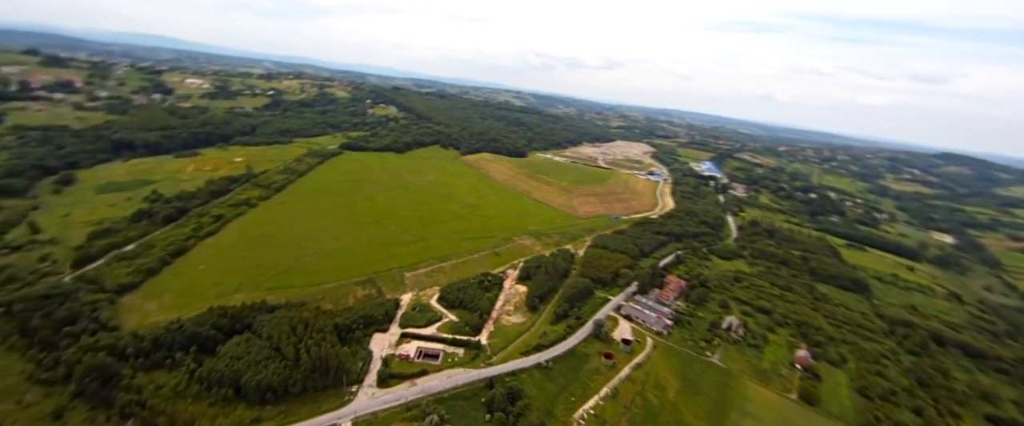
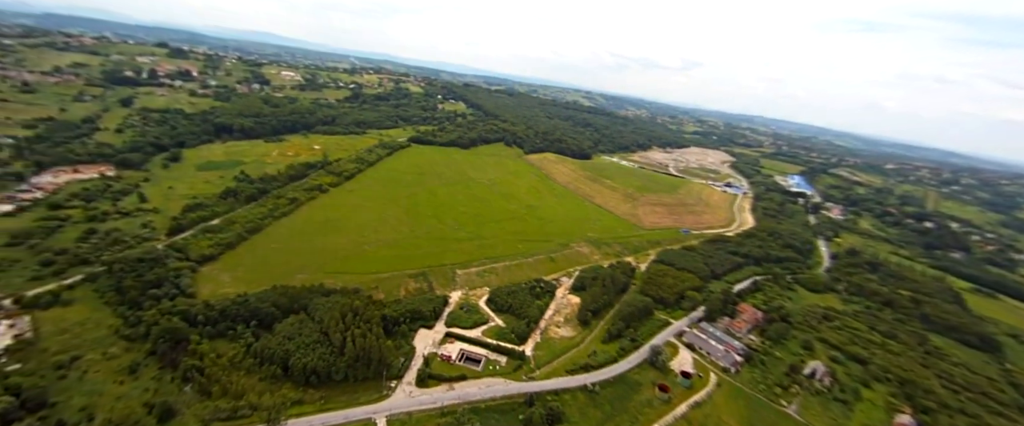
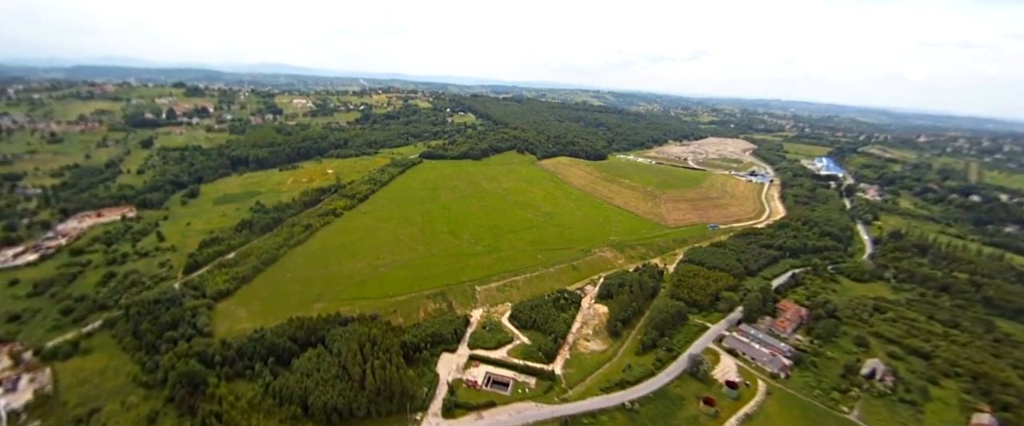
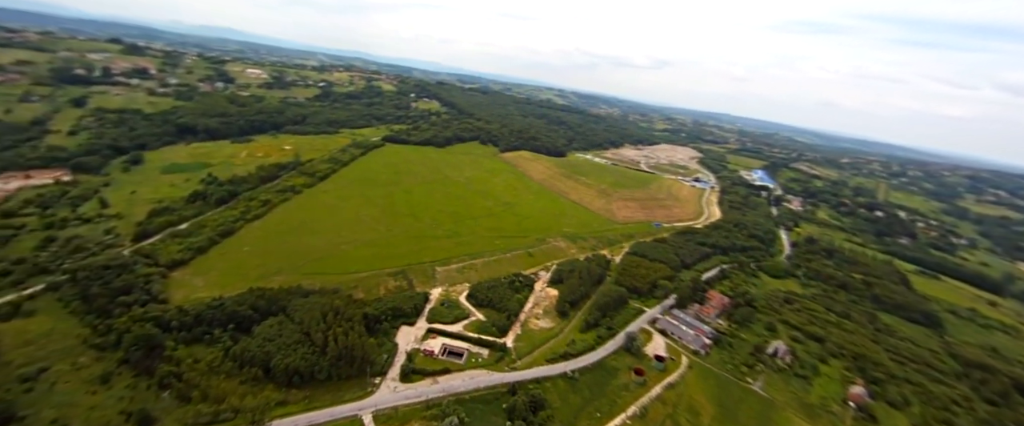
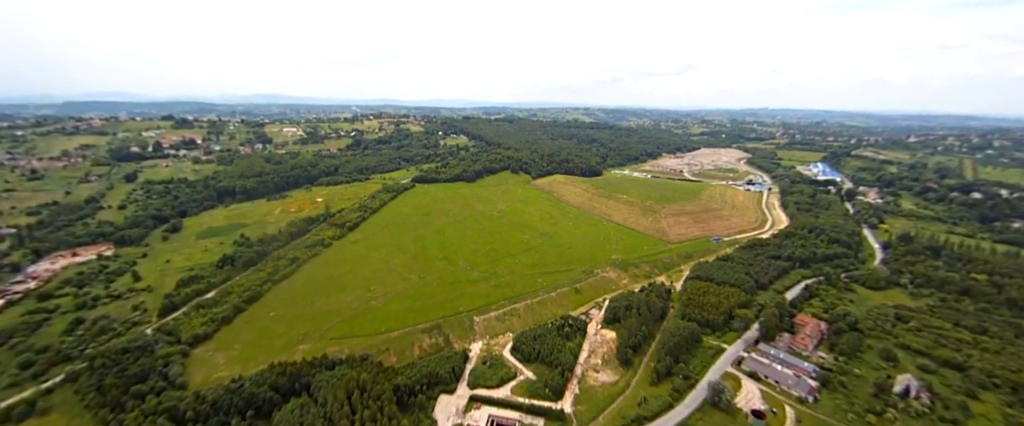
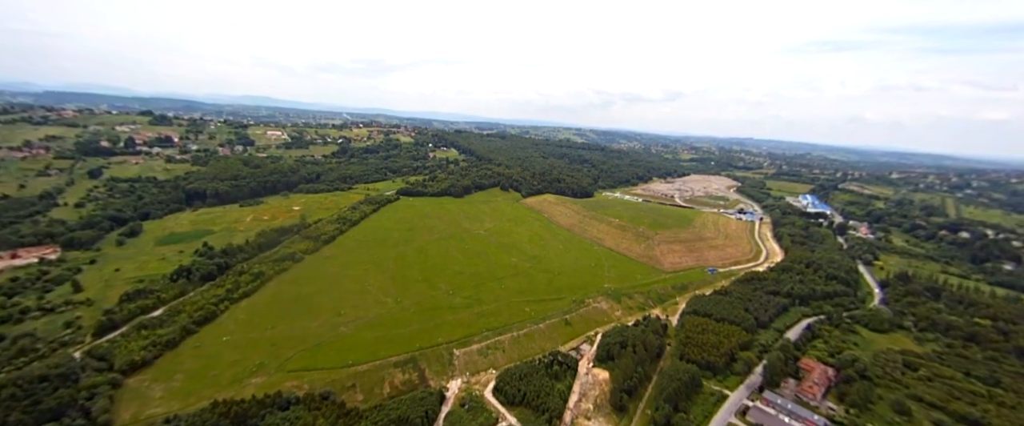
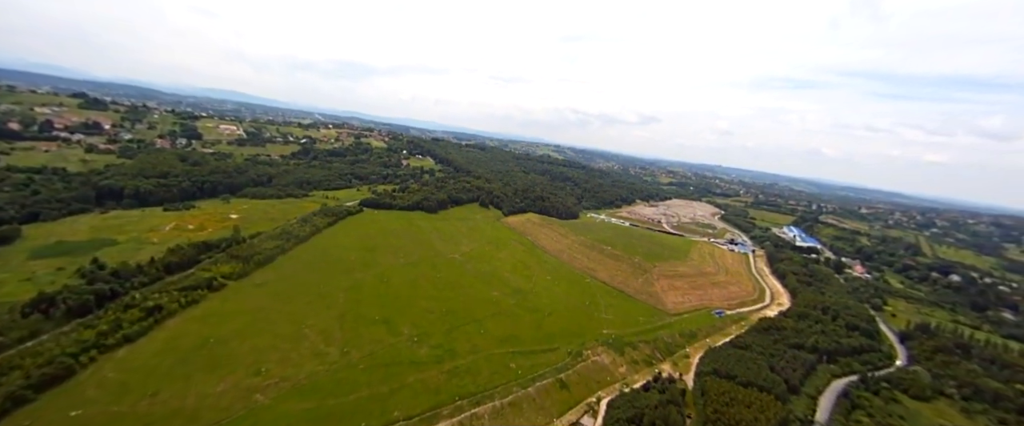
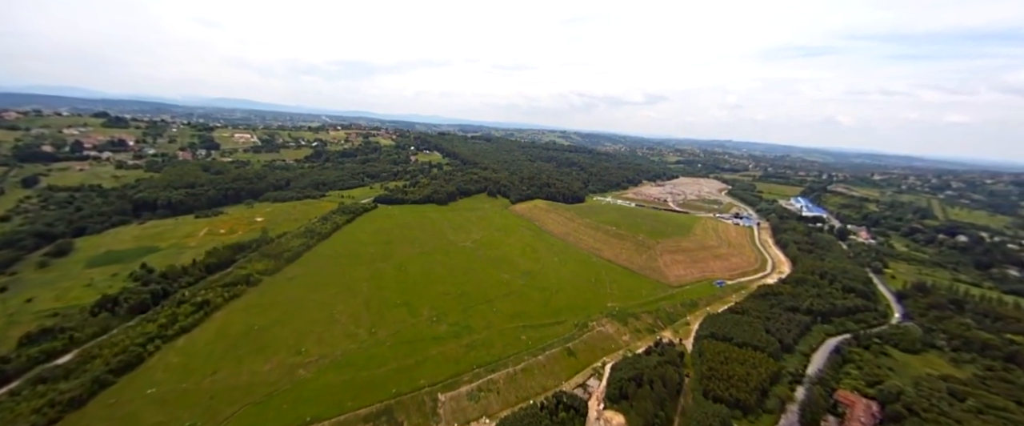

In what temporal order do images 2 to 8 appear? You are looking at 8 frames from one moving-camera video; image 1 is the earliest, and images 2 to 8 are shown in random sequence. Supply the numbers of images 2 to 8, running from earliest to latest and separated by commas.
4, 2, 3, 5, 6, 8, 7
